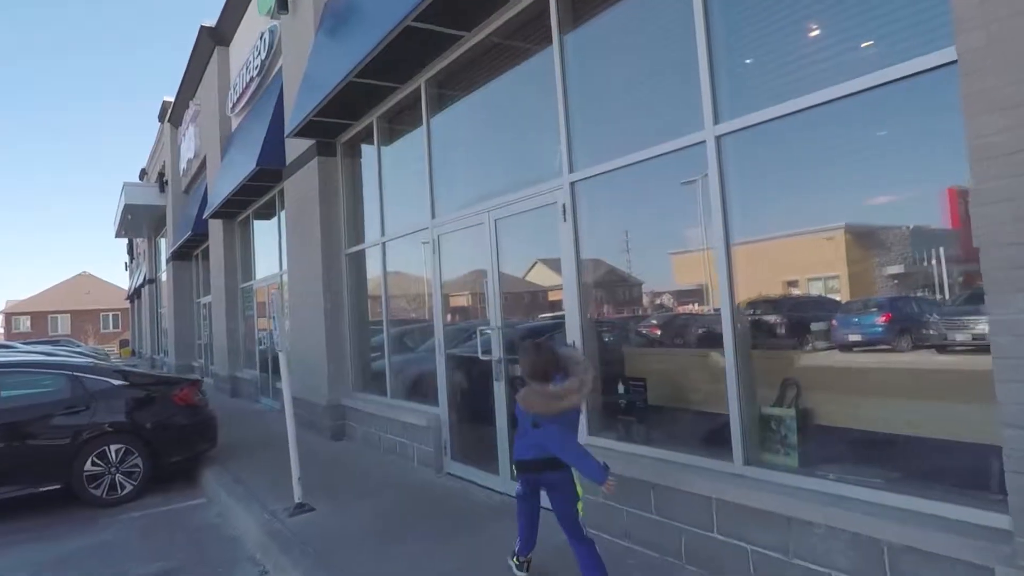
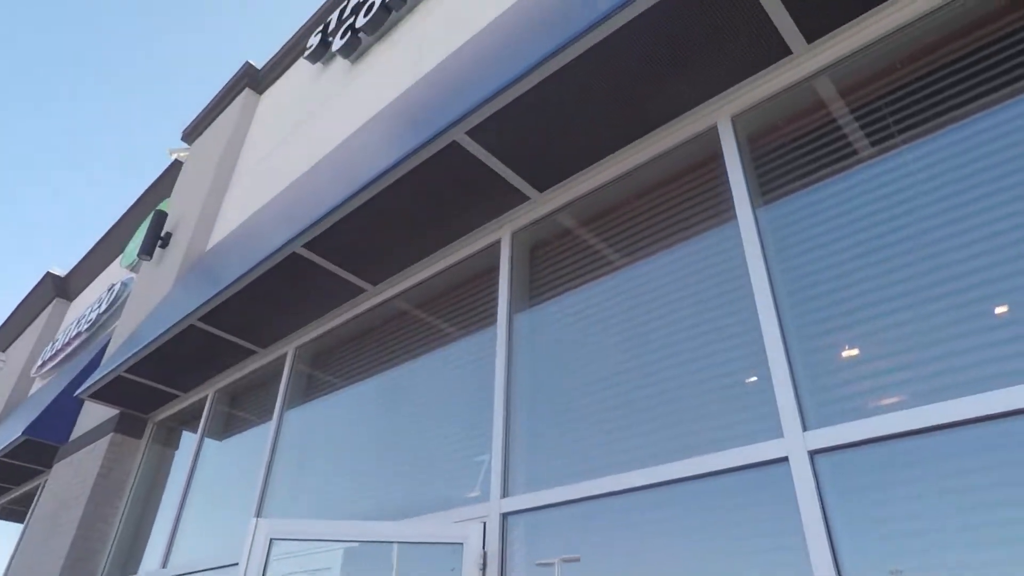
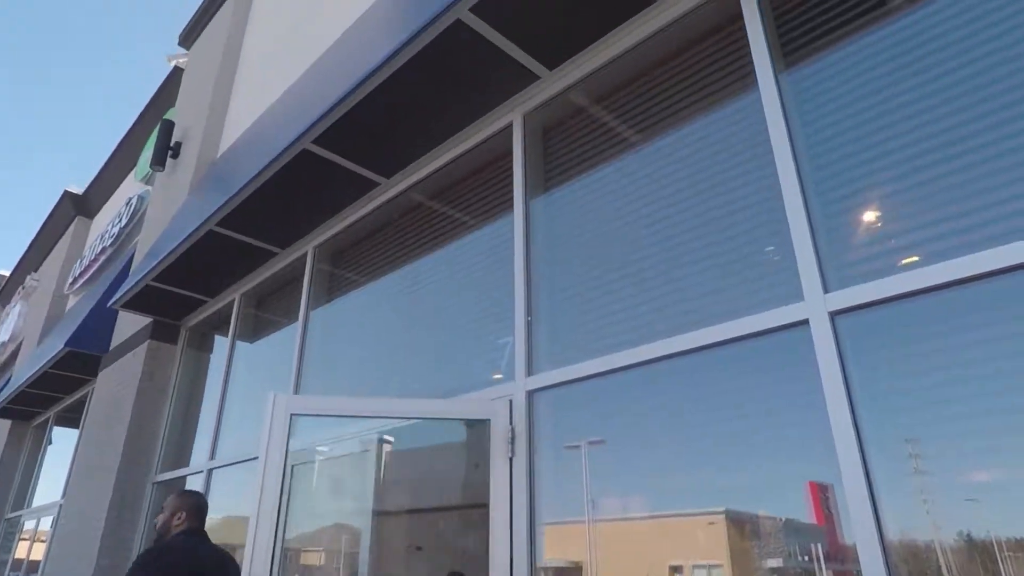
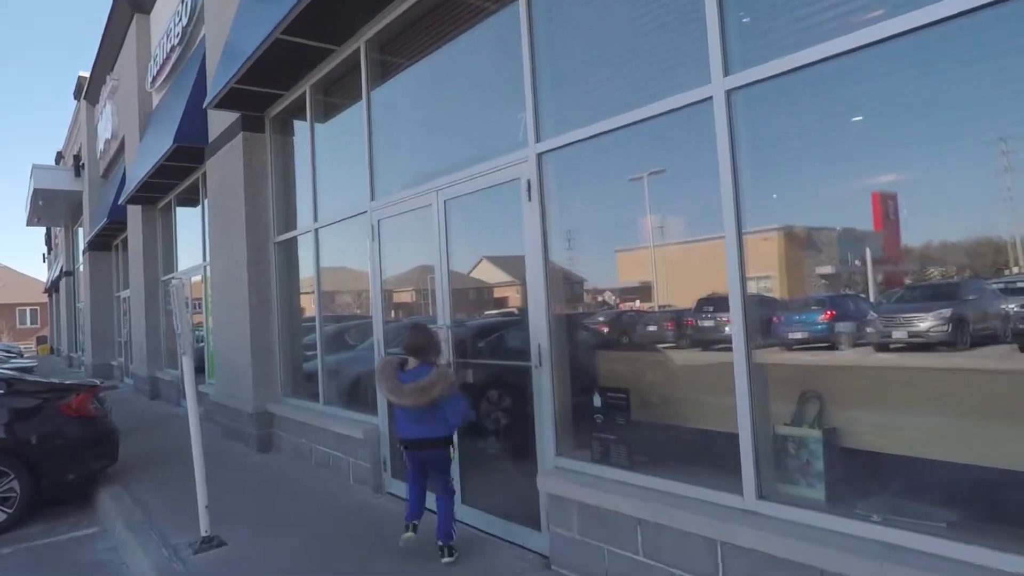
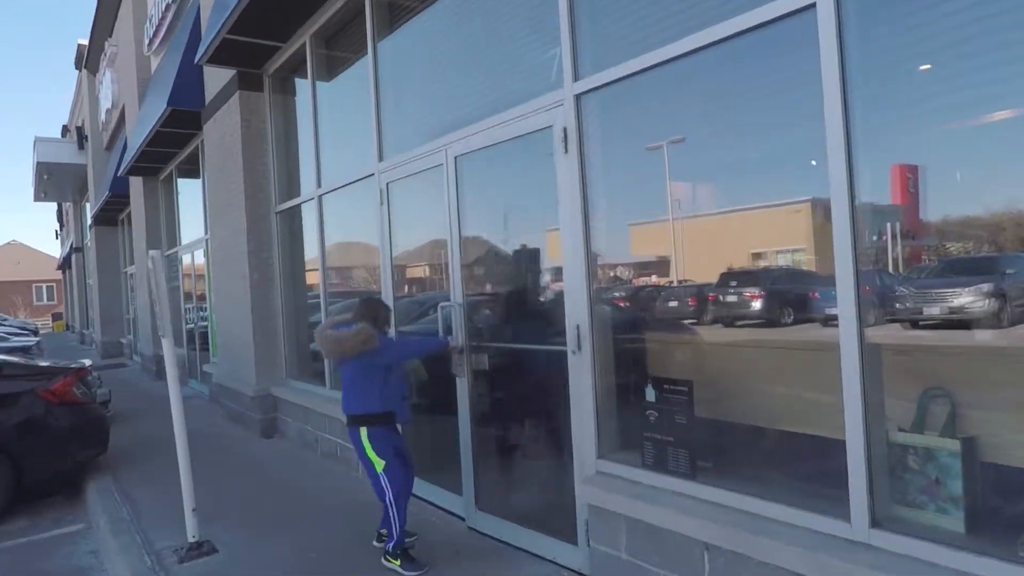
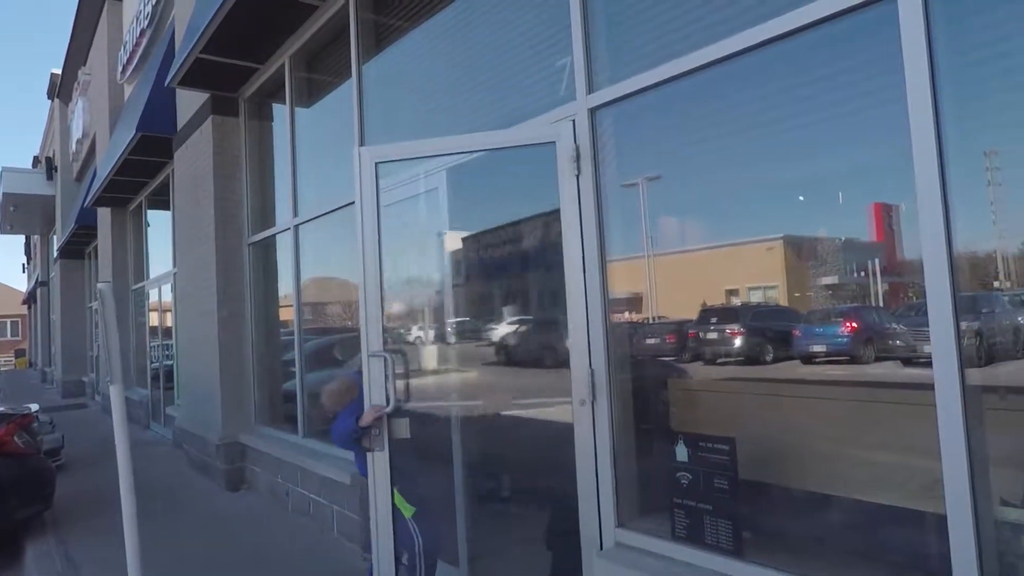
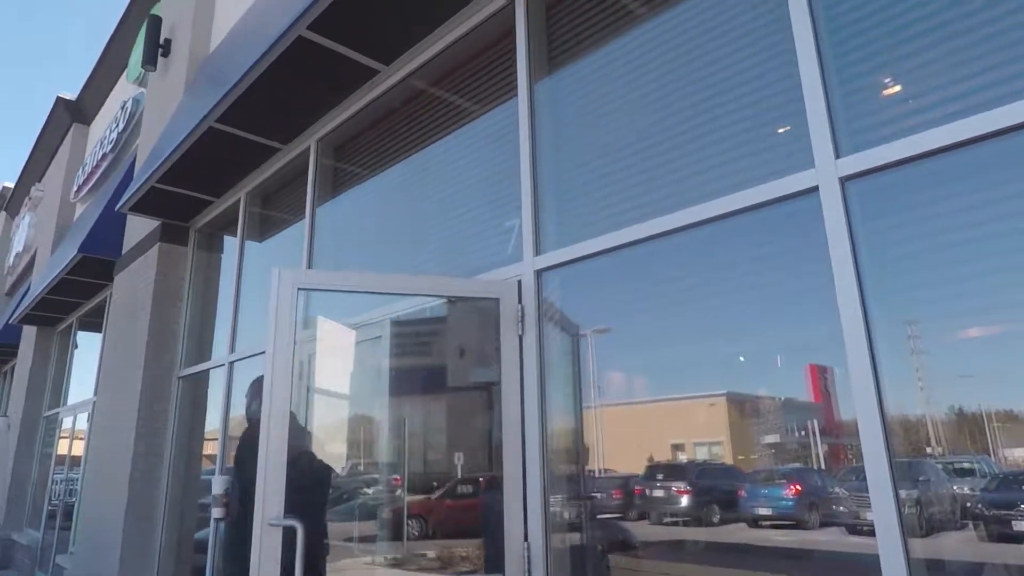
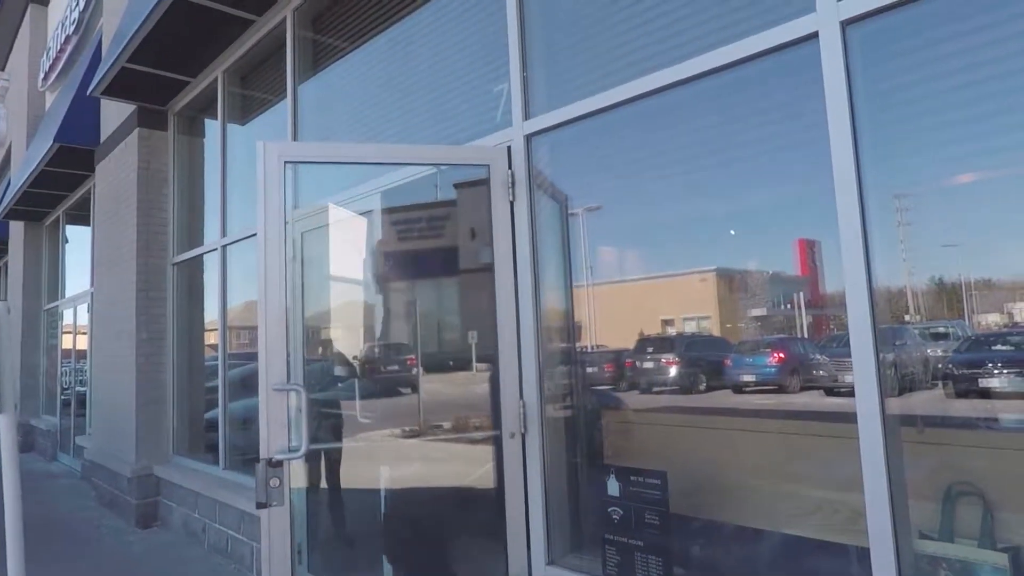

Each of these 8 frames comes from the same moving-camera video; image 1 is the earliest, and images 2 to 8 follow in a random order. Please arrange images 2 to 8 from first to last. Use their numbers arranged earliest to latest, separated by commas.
4, 5, 6, 8, 7, 3, 2
